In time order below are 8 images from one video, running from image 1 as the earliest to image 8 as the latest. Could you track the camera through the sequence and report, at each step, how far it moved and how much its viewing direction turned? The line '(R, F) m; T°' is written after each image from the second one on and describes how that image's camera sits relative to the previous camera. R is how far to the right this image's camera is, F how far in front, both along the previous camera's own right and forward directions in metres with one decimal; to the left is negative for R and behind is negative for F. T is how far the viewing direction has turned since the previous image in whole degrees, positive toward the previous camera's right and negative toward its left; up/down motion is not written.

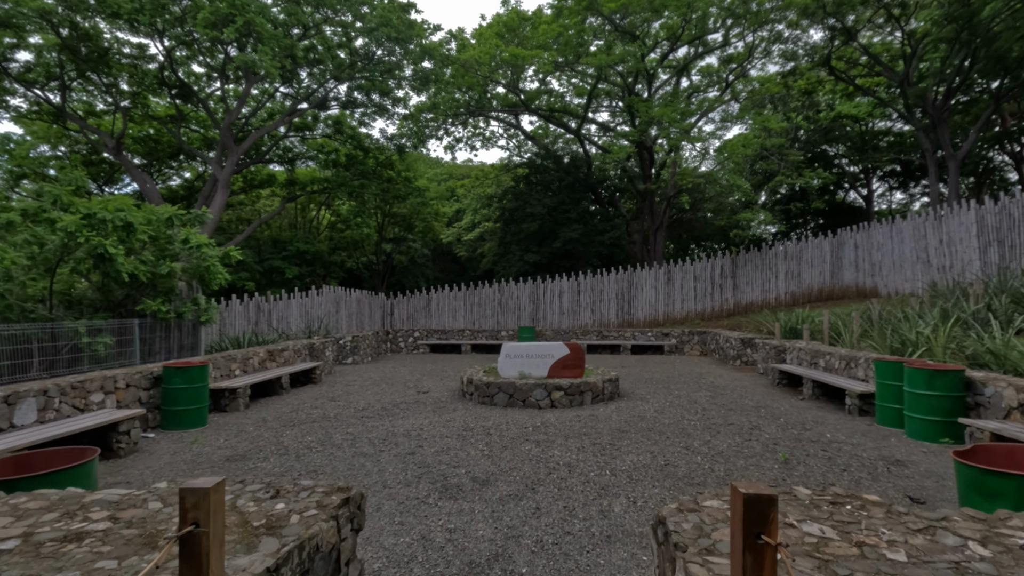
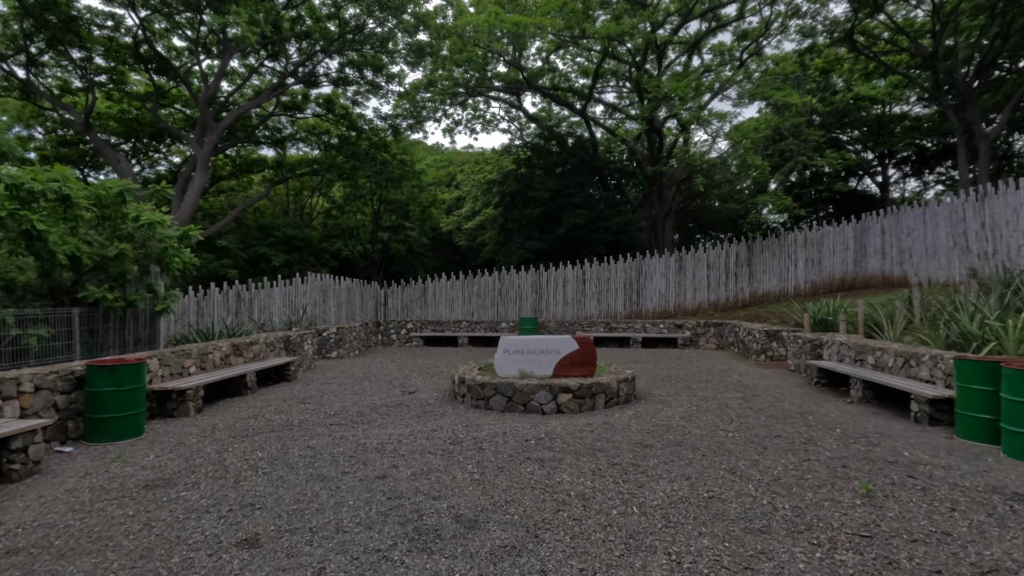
(0.0, +1.0) m; 0°
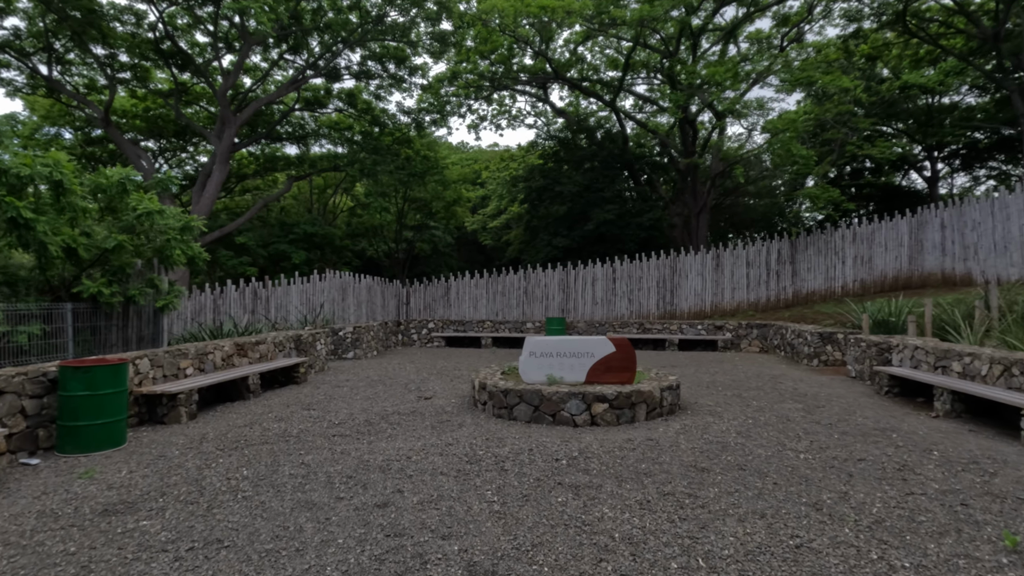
(0.0, +0.7) m; -3°
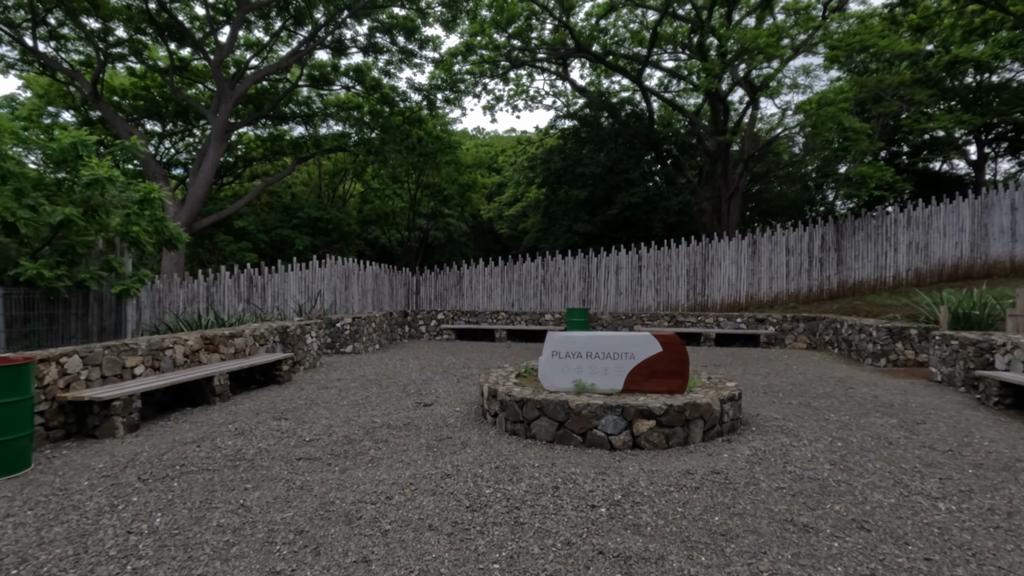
(0.0, +1.1) m; -2°
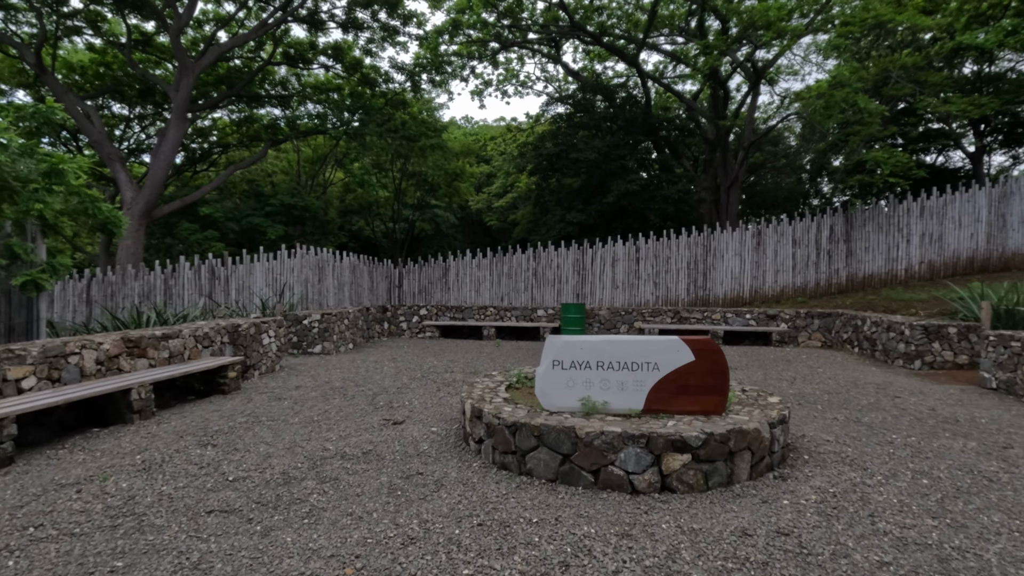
(0.0, +0.9) m; +1°
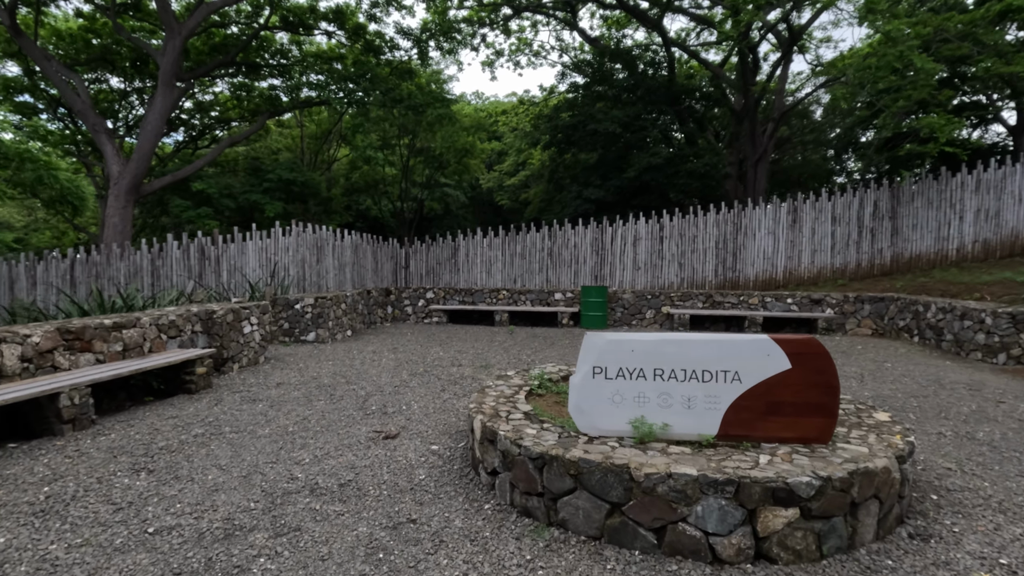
(-0.1, +0.8) m; -1°
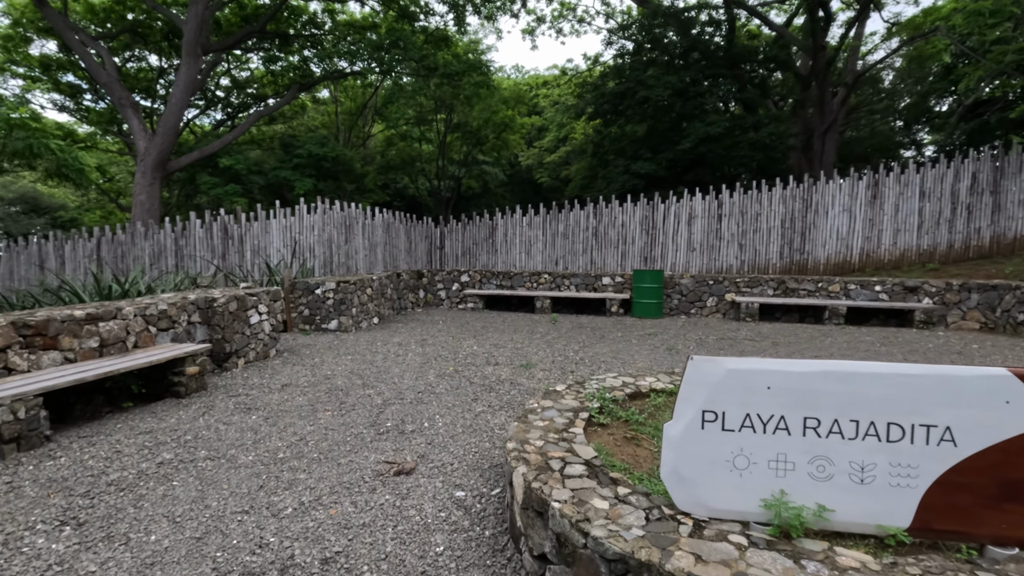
(-0.1, +0.8) m; -4°
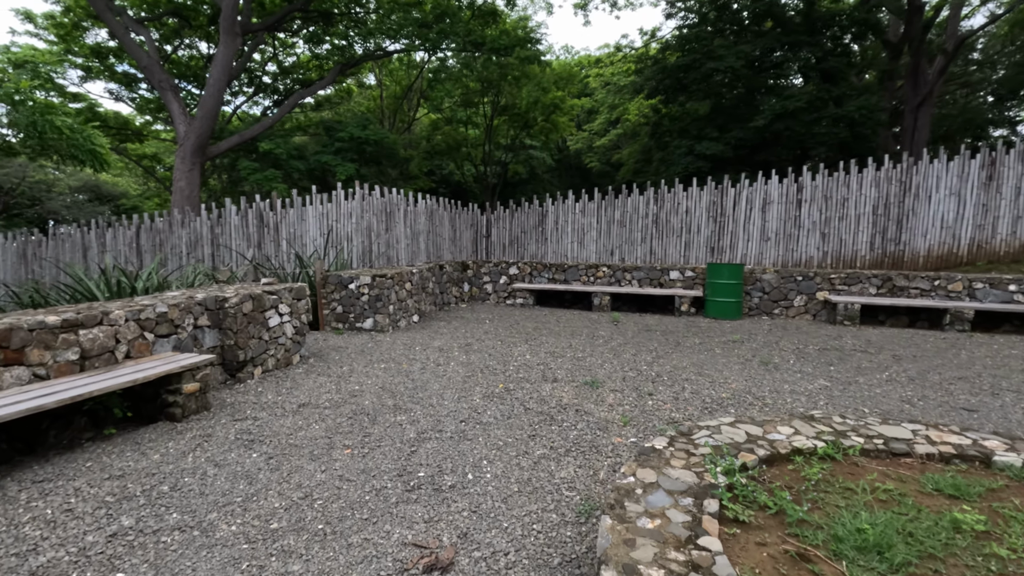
(-0.1, +0.8) m; -5°
